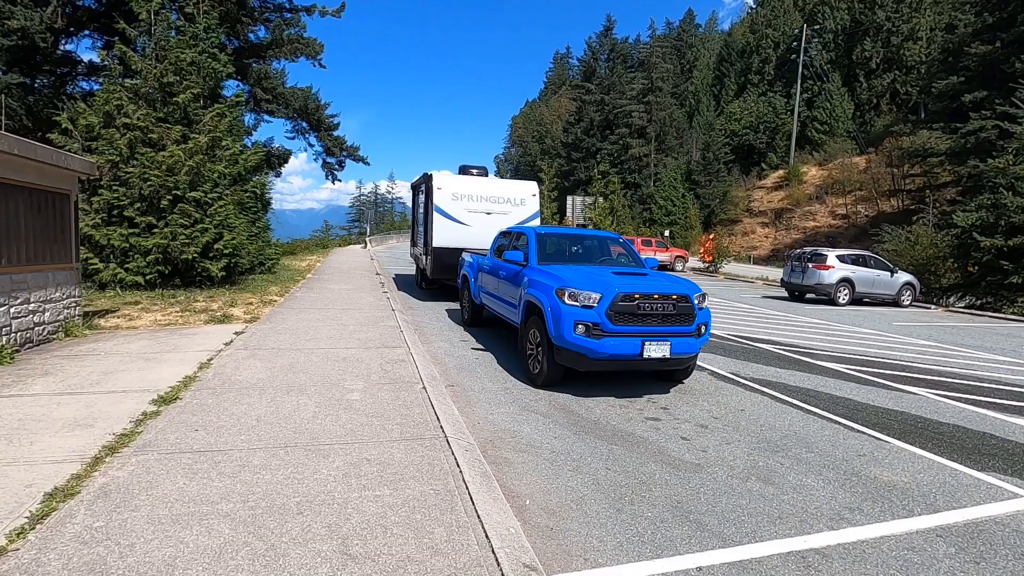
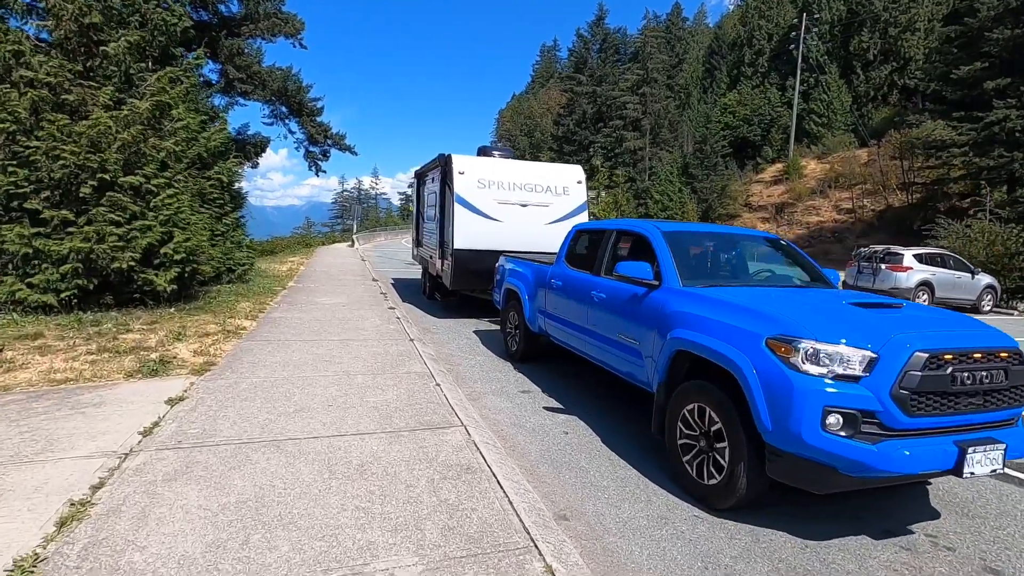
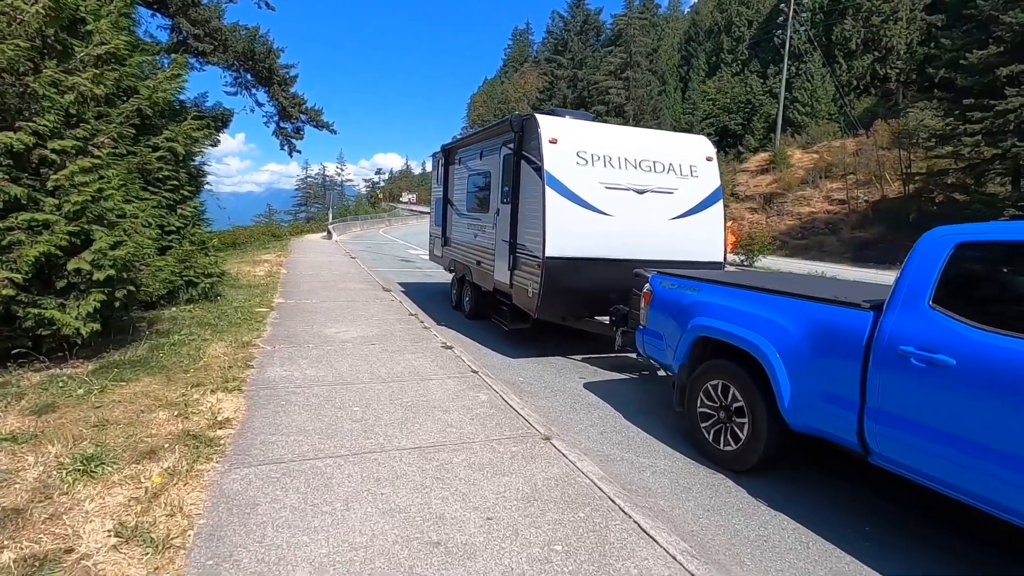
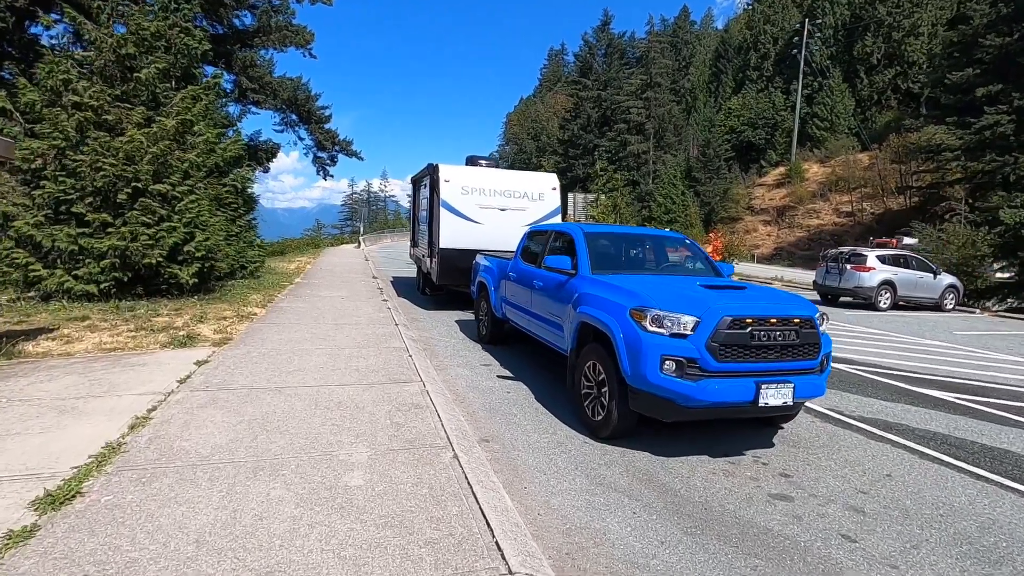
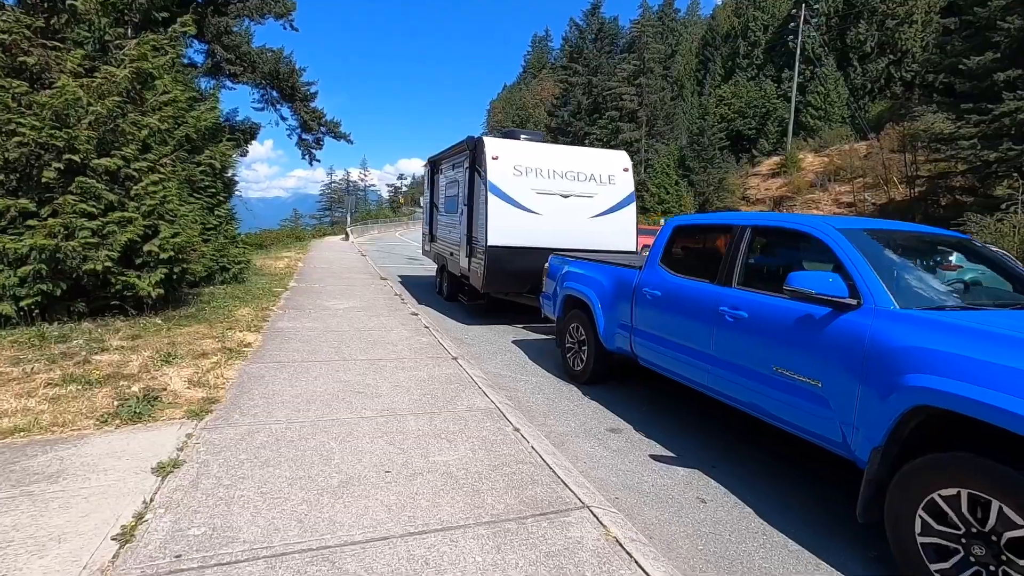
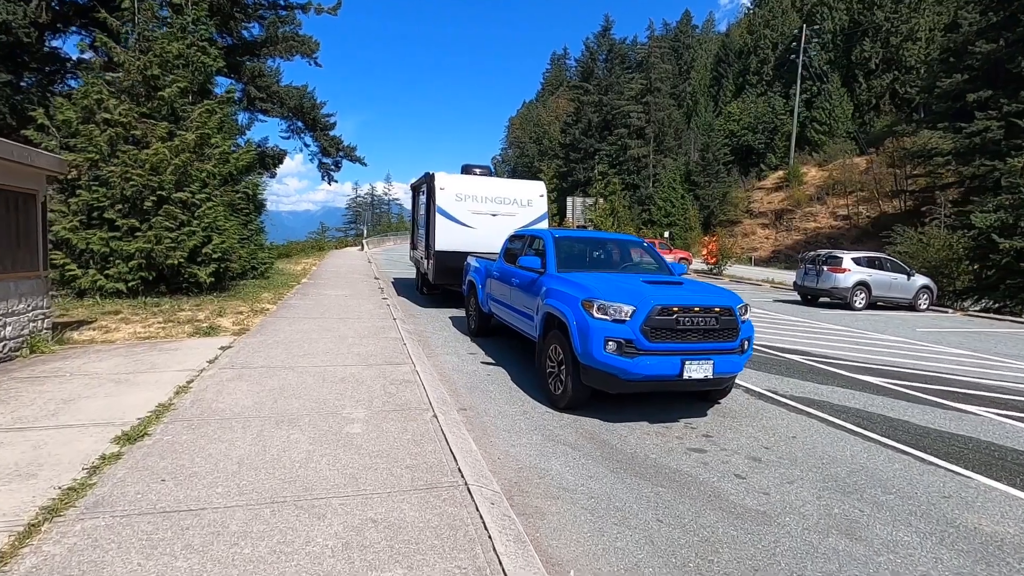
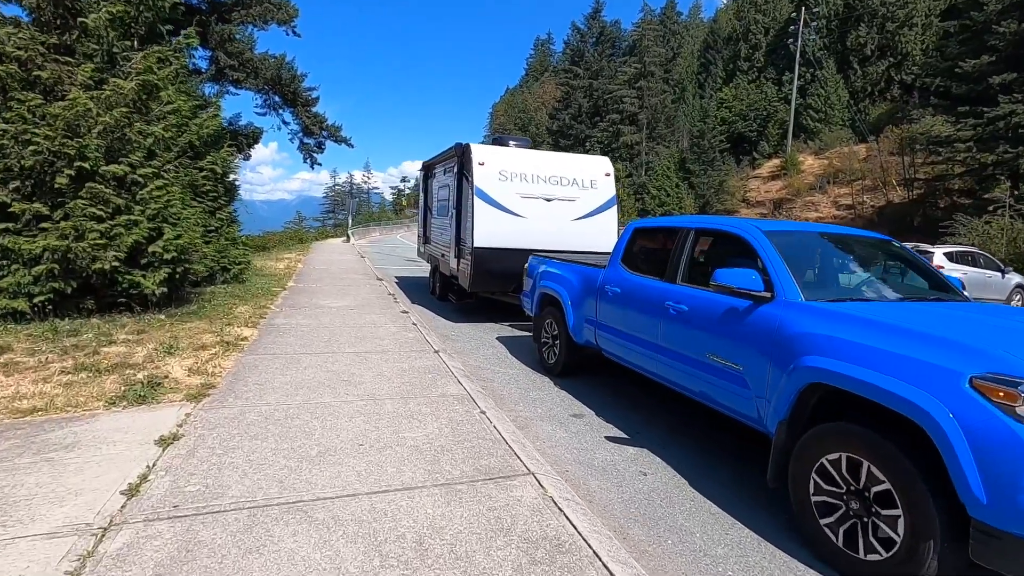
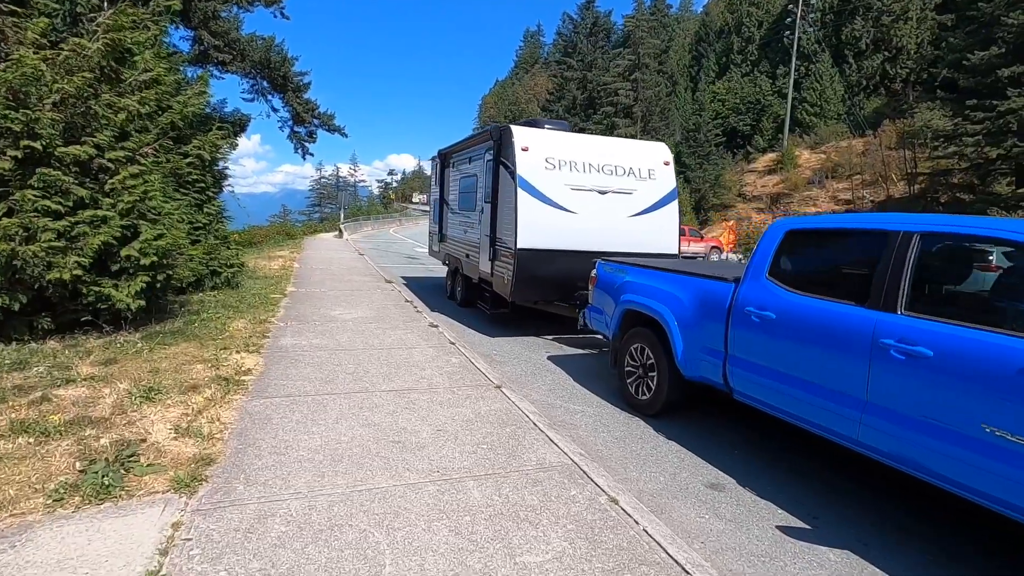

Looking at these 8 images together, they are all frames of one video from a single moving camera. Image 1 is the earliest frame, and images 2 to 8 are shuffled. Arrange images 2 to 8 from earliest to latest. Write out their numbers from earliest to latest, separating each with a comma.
6, 4, 2, 7, 5, 8, 3
